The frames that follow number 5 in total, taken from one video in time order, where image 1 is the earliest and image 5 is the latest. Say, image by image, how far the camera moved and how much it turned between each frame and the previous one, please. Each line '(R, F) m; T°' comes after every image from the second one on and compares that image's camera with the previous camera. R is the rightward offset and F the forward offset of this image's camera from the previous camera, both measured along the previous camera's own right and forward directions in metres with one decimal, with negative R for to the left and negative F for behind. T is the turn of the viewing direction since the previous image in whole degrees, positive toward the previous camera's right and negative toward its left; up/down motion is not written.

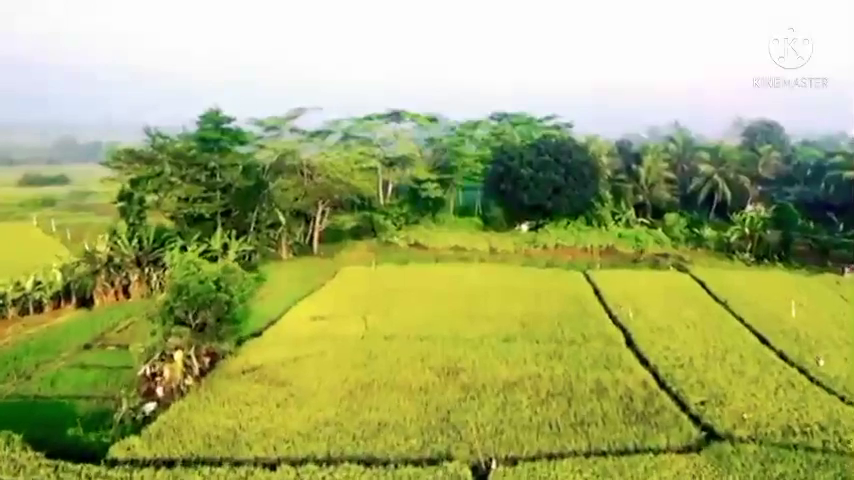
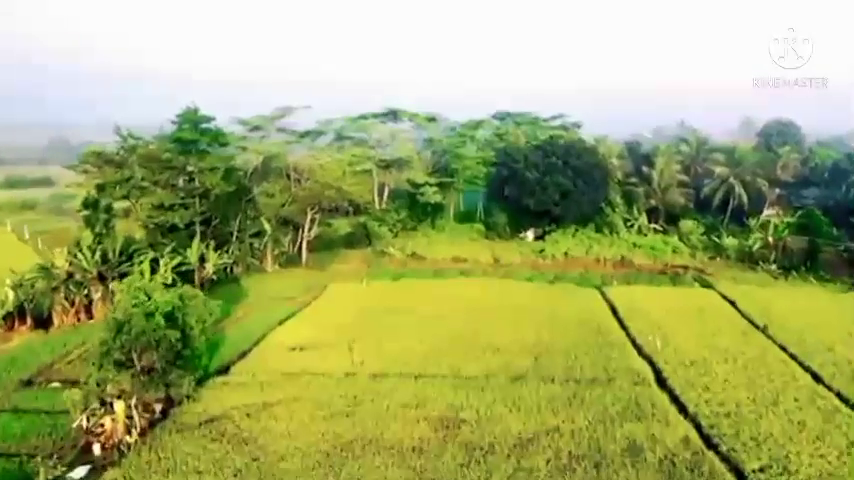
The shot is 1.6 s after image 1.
(0.0, +0.4) m; 0°
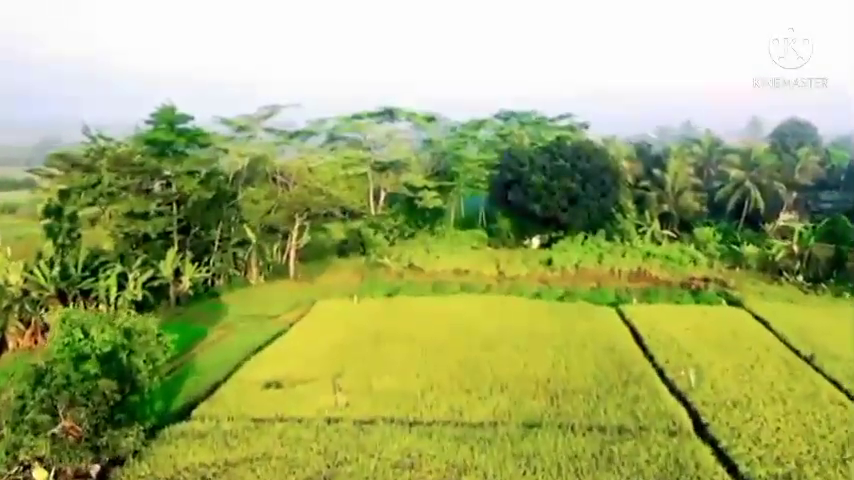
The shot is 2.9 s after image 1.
(0.0, +0.4) m; 0°
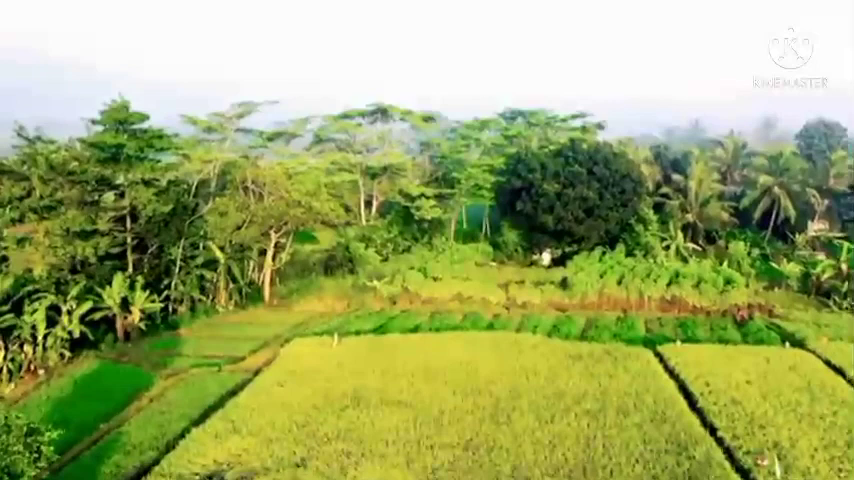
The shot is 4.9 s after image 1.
(0.0, +0.6) m; 0°
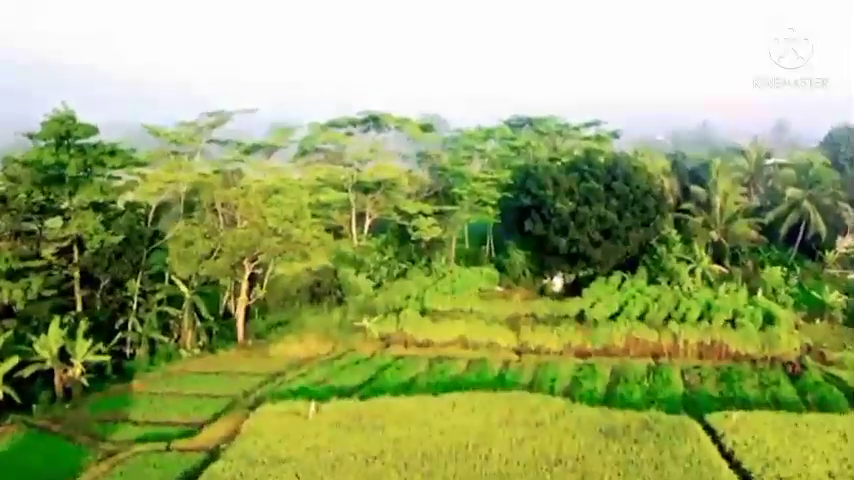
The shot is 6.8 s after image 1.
(0.0, +0.5) m; 0°
